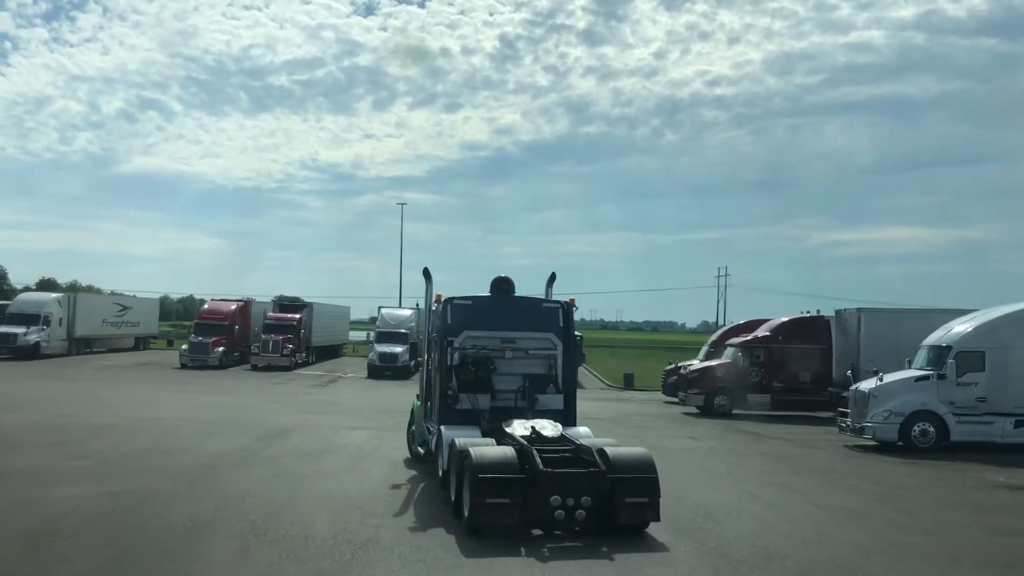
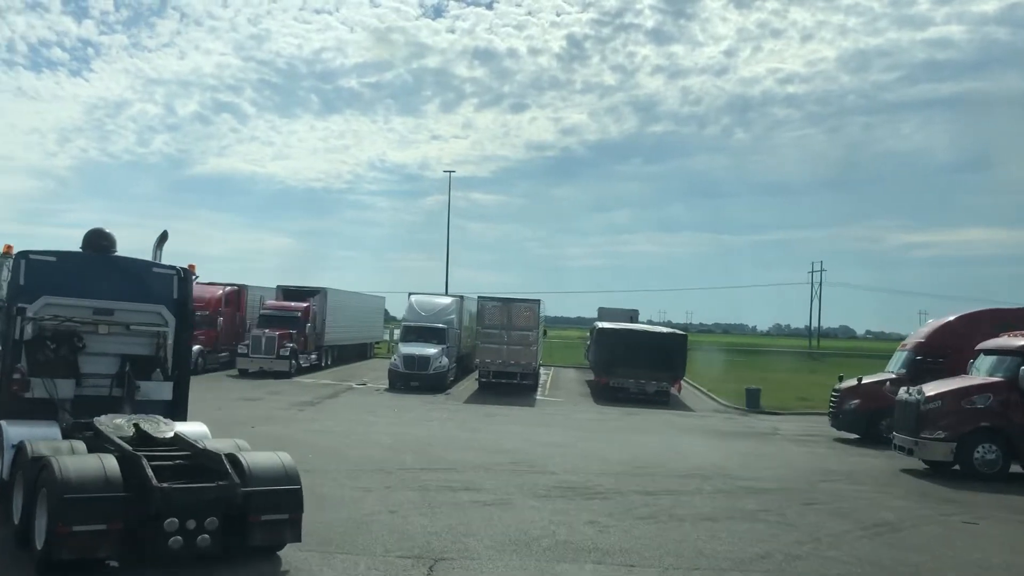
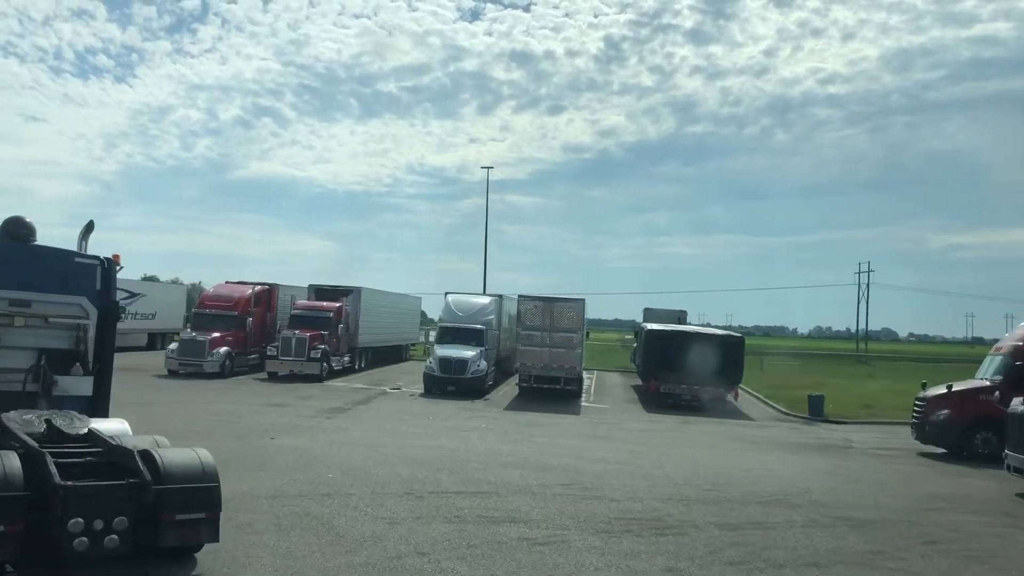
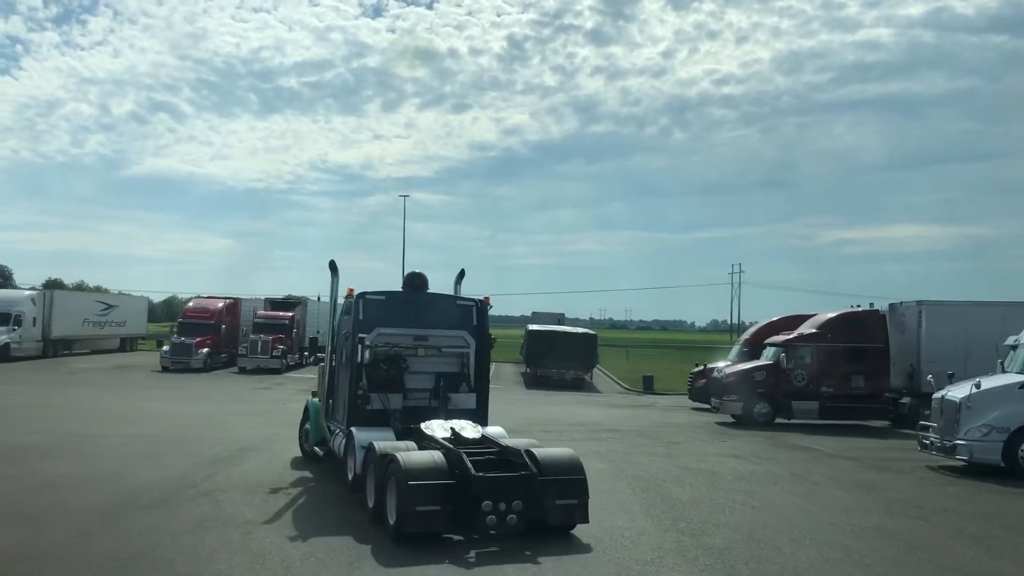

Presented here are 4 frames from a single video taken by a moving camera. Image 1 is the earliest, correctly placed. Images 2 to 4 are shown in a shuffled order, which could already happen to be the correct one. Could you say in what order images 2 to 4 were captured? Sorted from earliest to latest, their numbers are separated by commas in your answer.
4, 2, 3
